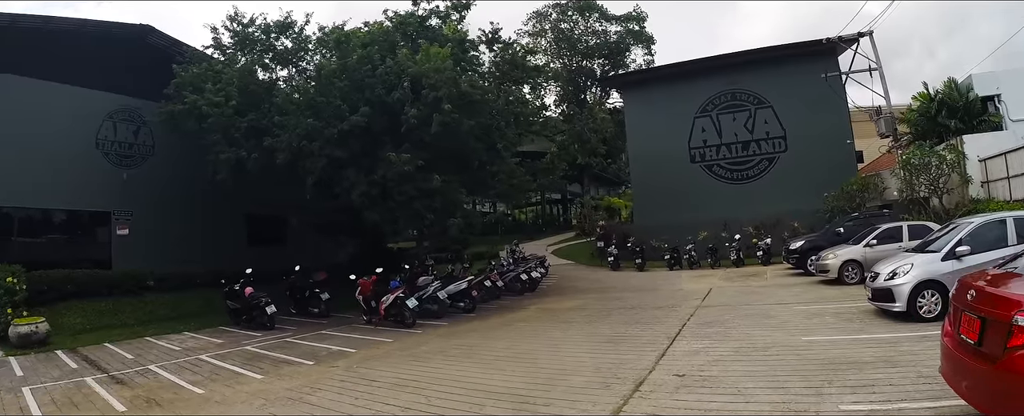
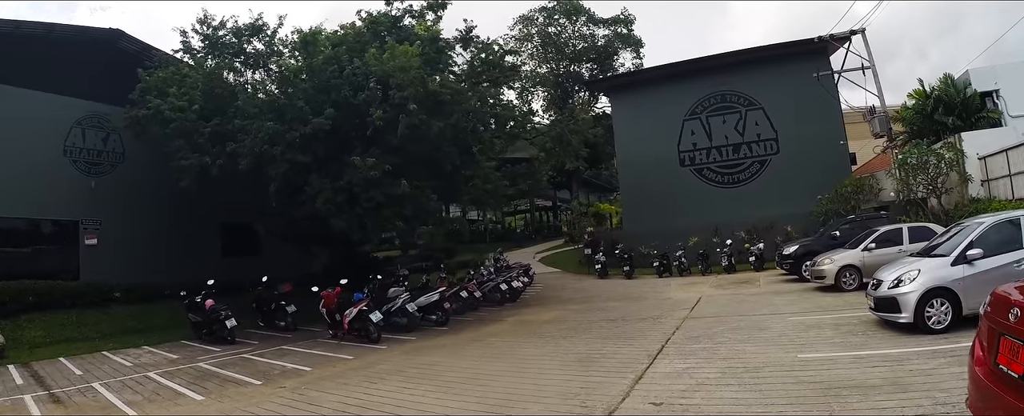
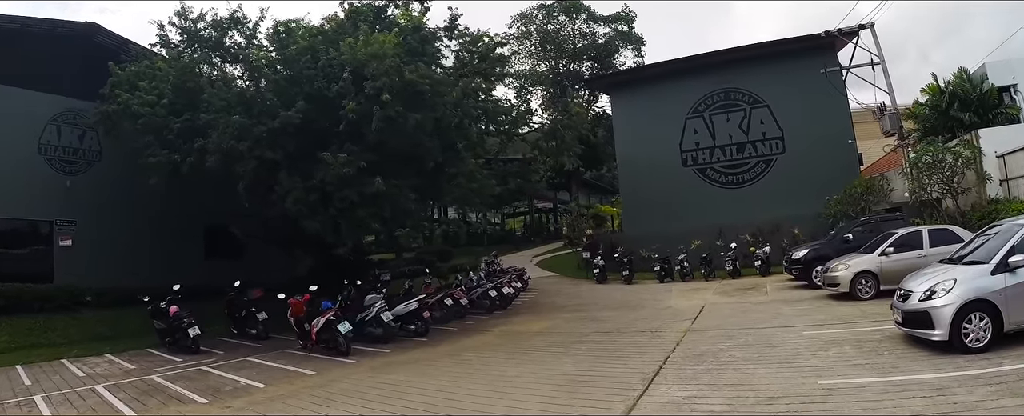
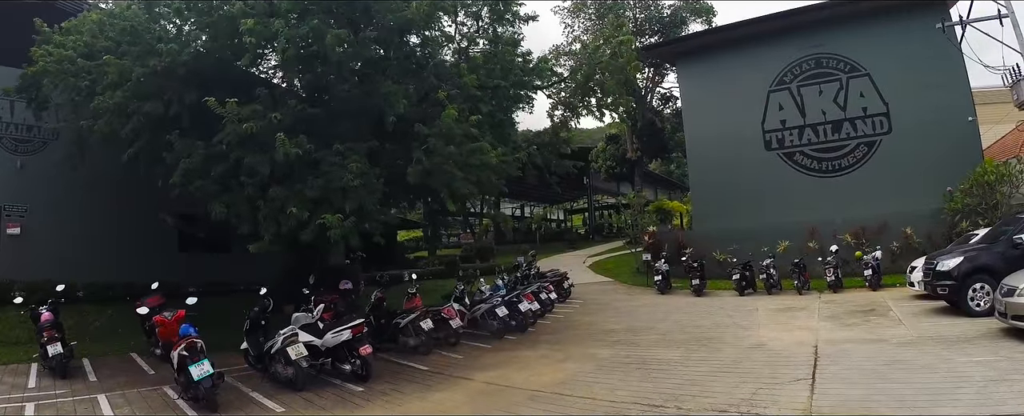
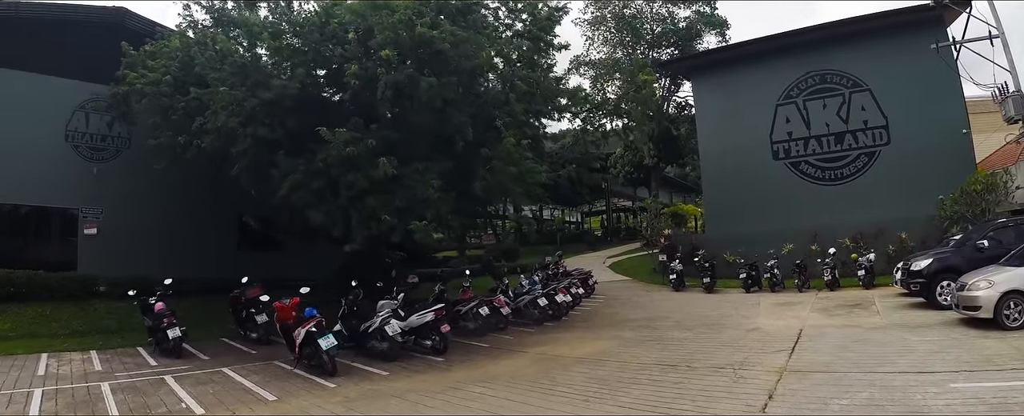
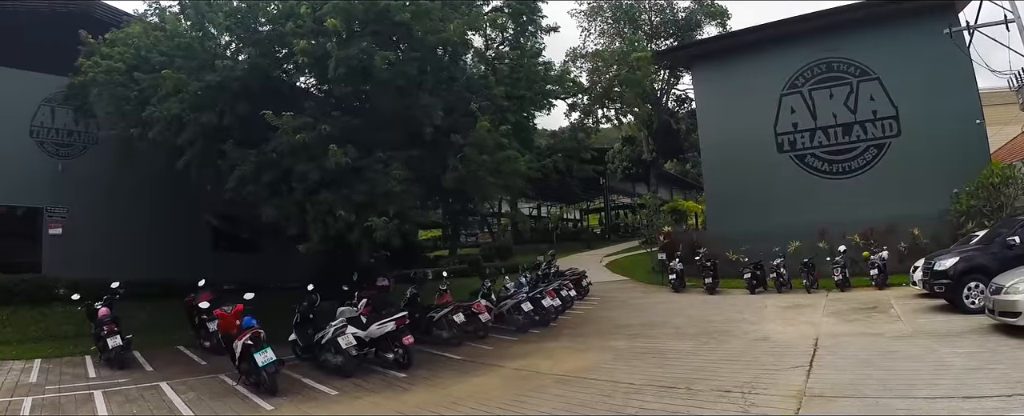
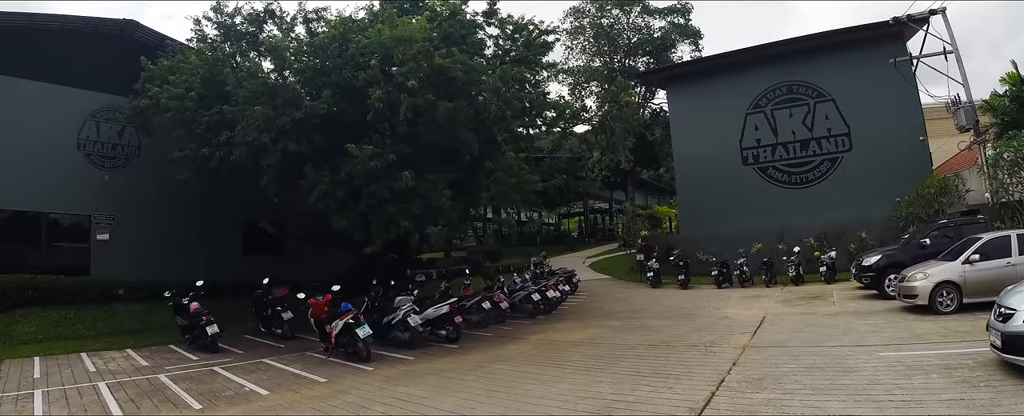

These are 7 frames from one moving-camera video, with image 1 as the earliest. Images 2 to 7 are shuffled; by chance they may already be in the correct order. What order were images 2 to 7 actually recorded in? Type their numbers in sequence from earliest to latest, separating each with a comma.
2, 3, 7, 5, 6, 4
